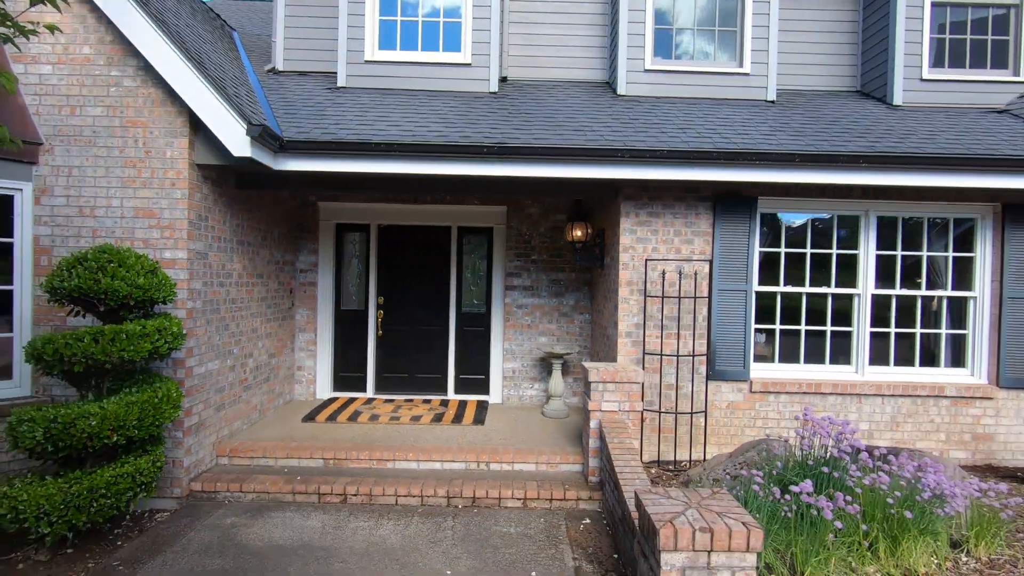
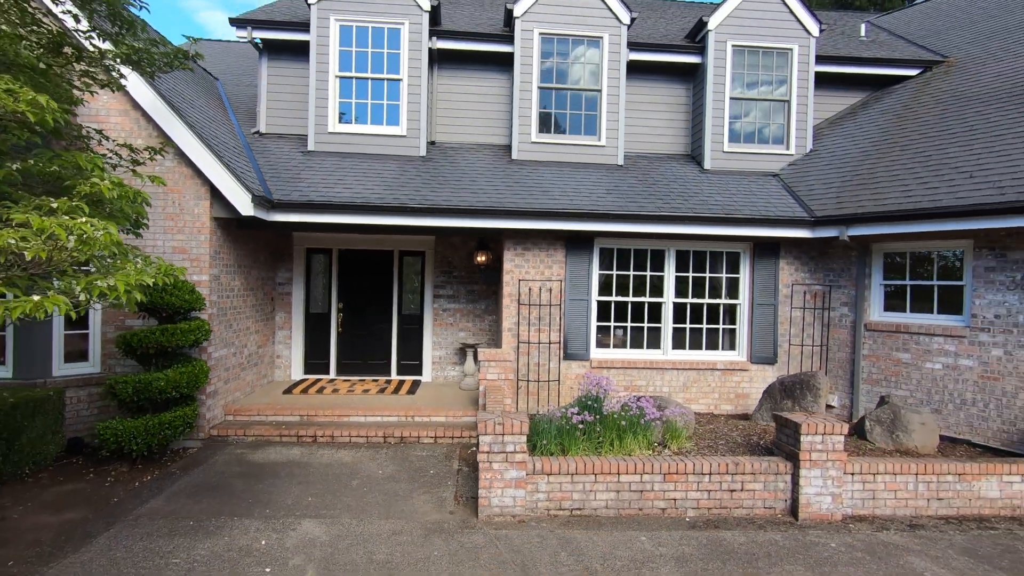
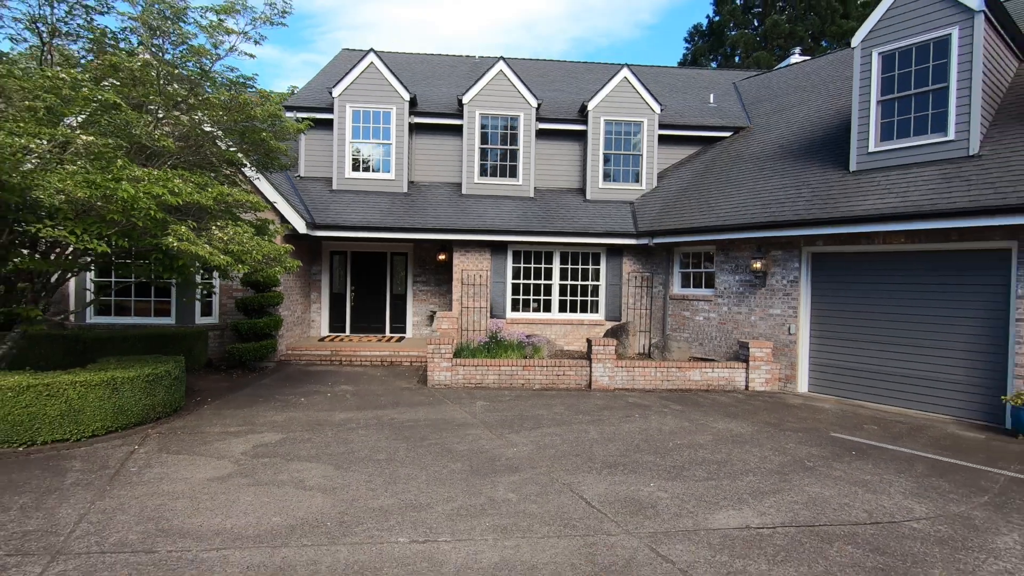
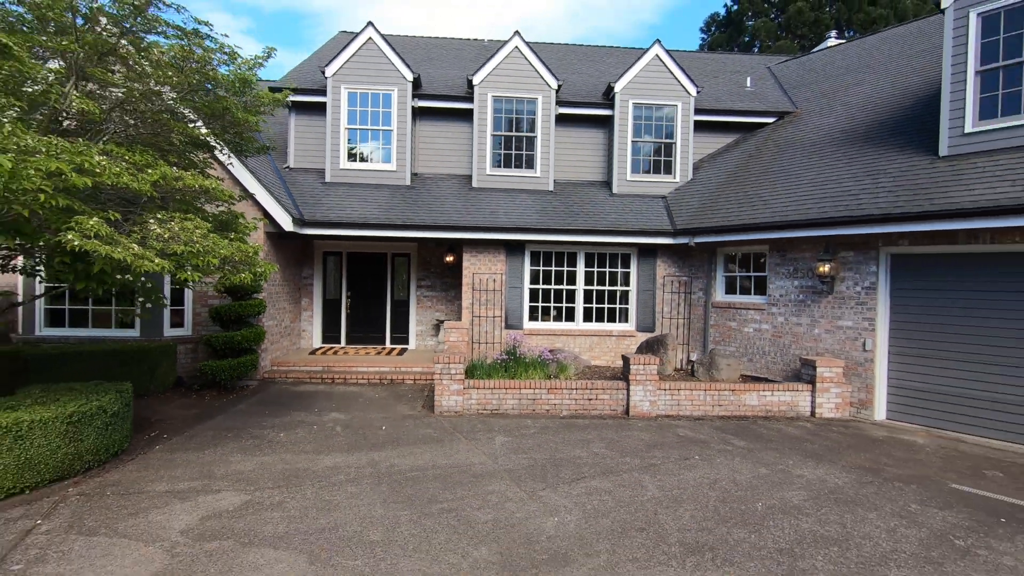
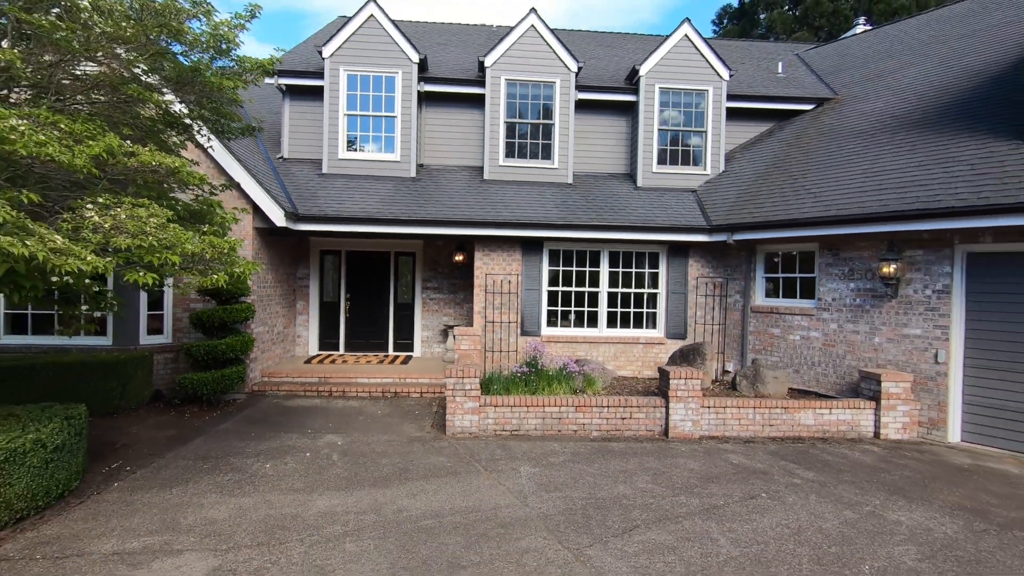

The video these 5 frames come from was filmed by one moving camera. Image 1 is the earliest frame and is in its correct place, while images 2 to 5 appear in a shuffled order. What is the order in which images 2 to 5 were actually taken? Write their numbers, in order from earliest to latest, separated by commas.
2, 5, 4, 3
